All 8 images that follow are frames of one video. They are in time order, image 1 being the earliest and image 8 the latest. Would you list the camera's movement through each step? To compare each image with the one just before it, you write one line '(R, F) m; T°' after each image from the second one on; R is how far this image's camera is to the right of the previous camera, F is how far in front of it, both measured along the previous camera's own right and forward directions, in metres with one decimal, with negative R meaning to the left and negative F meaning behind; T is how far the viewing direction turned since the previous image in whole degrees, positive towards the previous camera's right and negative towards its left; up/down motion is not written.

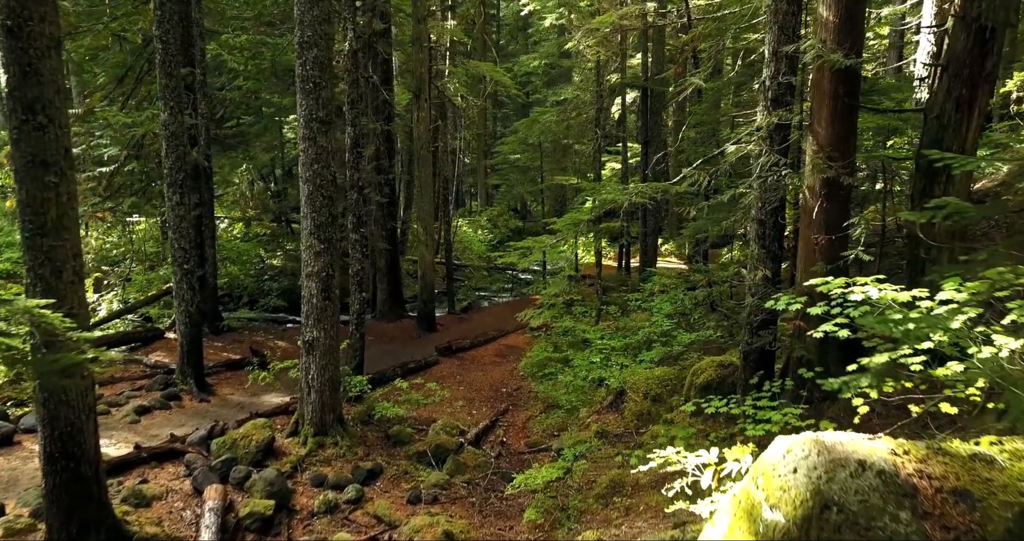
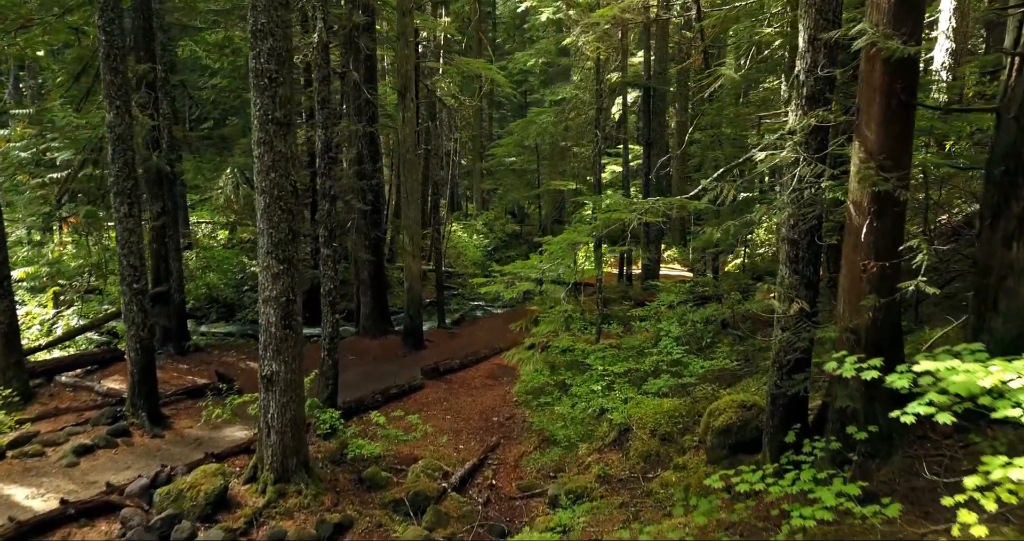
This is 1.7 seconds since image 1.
(+0.1, +1.0) m; 0°
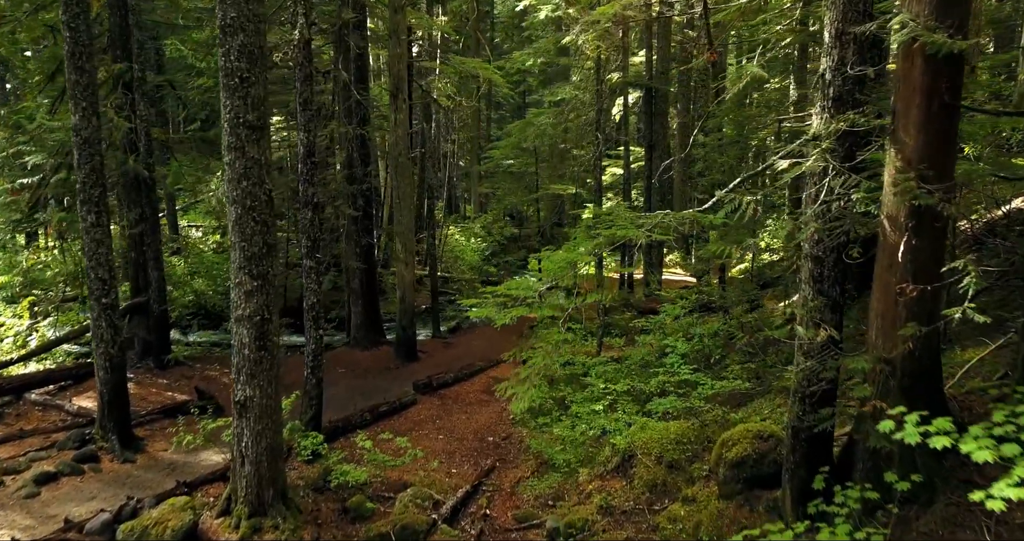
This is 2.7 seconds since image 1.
(+0.1, +0.6) m; 0°
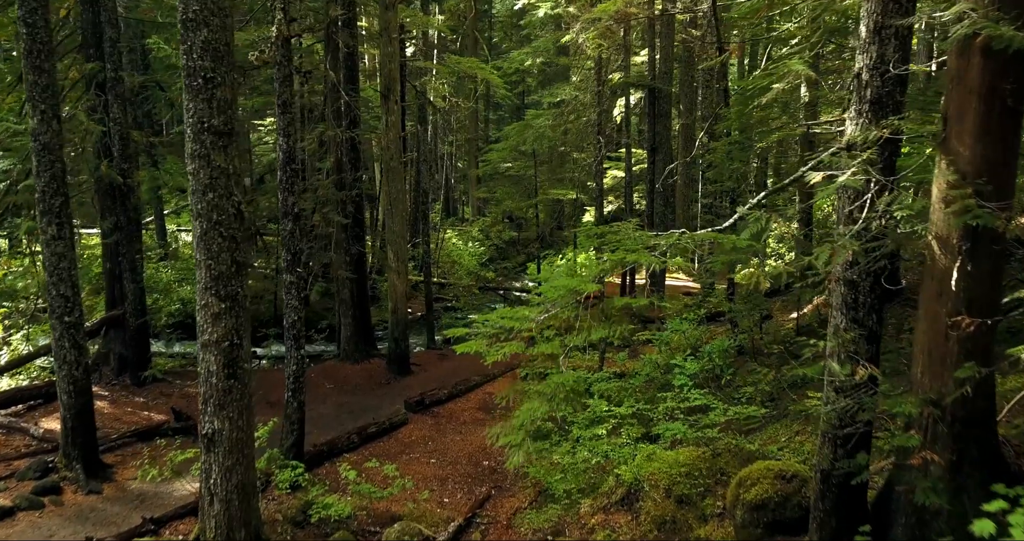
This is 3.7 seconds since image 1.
(+0.1, +0.6) m; 0°
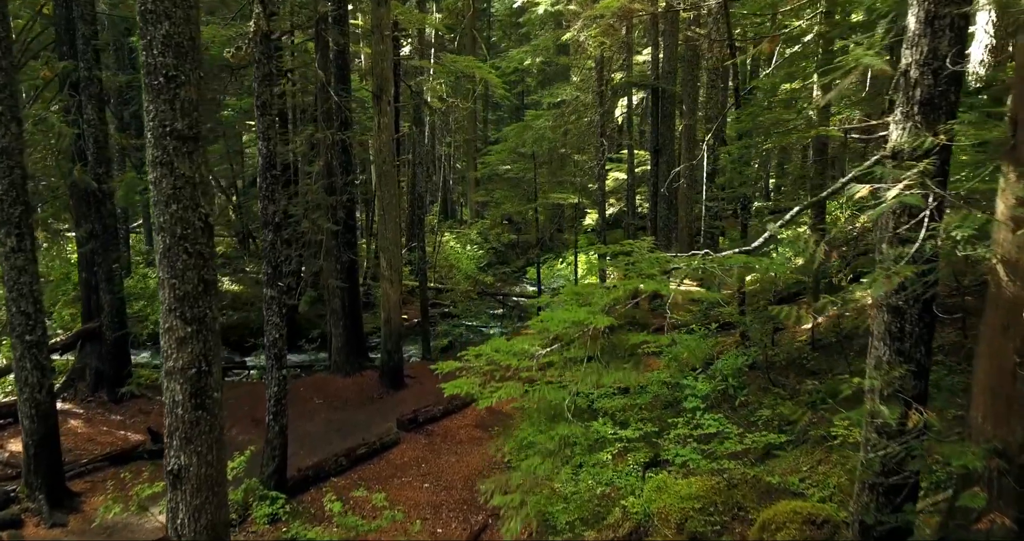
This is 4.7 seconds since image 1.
(0.0, +0.5) m; 0°
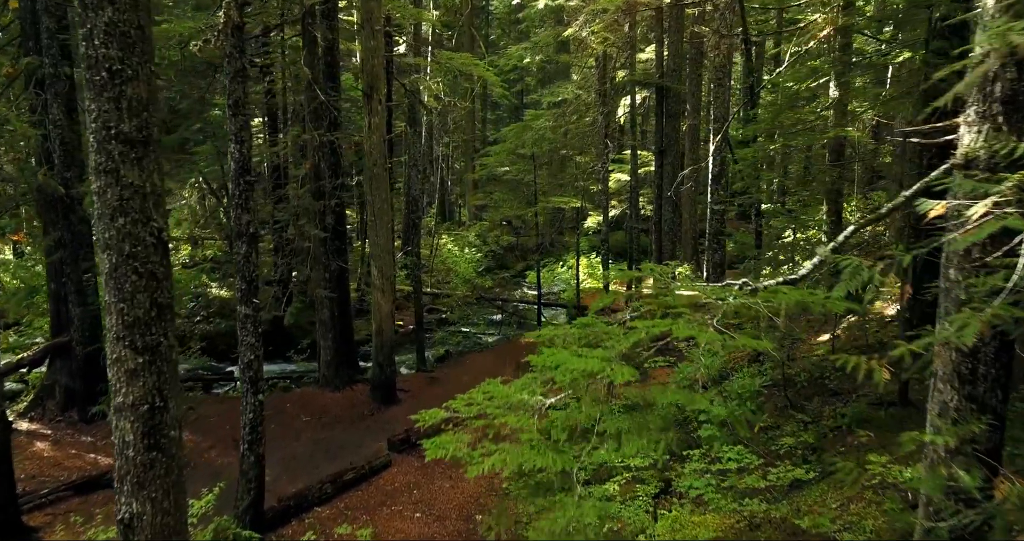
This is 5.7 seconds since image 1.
(0.0, +0.6) m; 0°
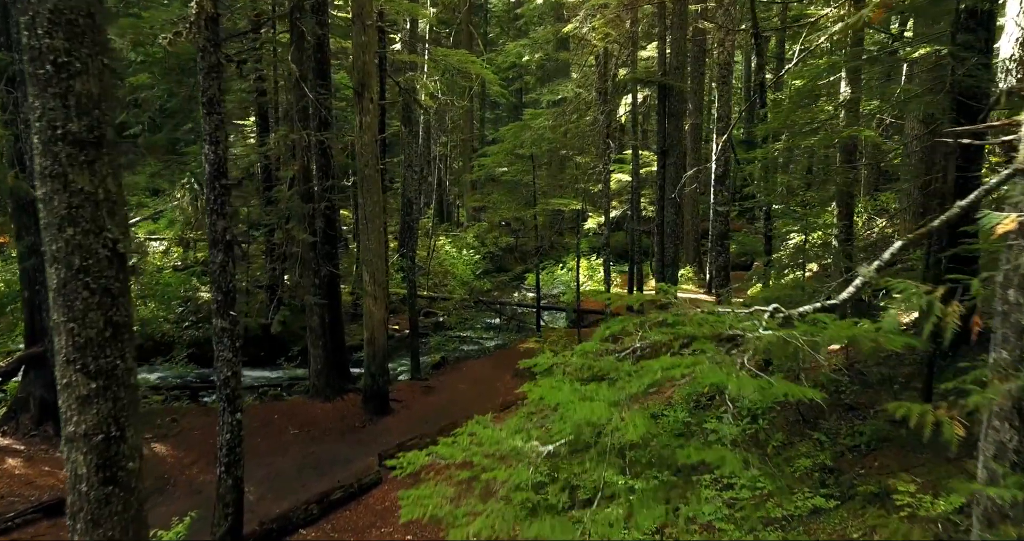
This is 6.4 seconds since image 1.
(0.0, +0.4) m; 0°
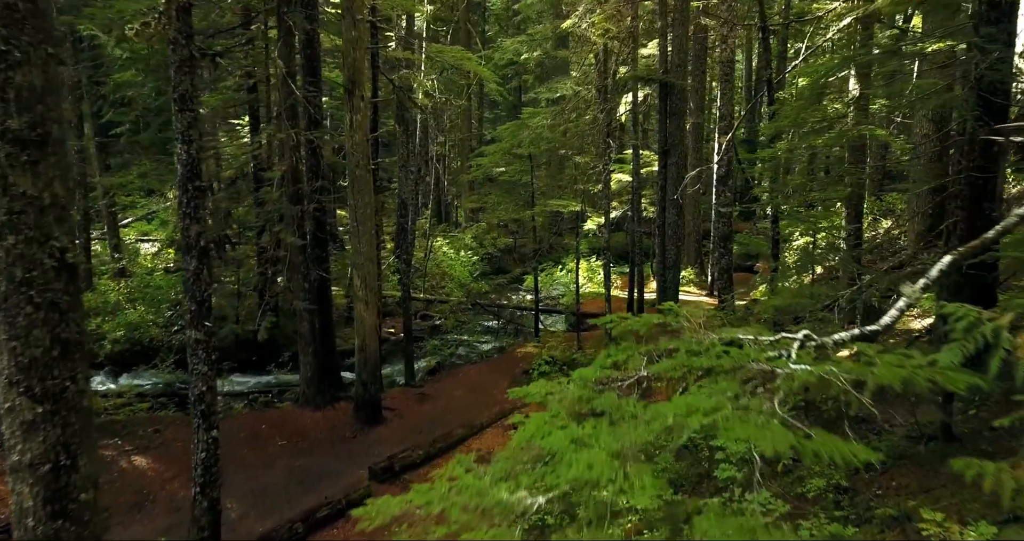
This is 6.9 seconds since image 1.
(+0.1, +0.4) m; 0°
